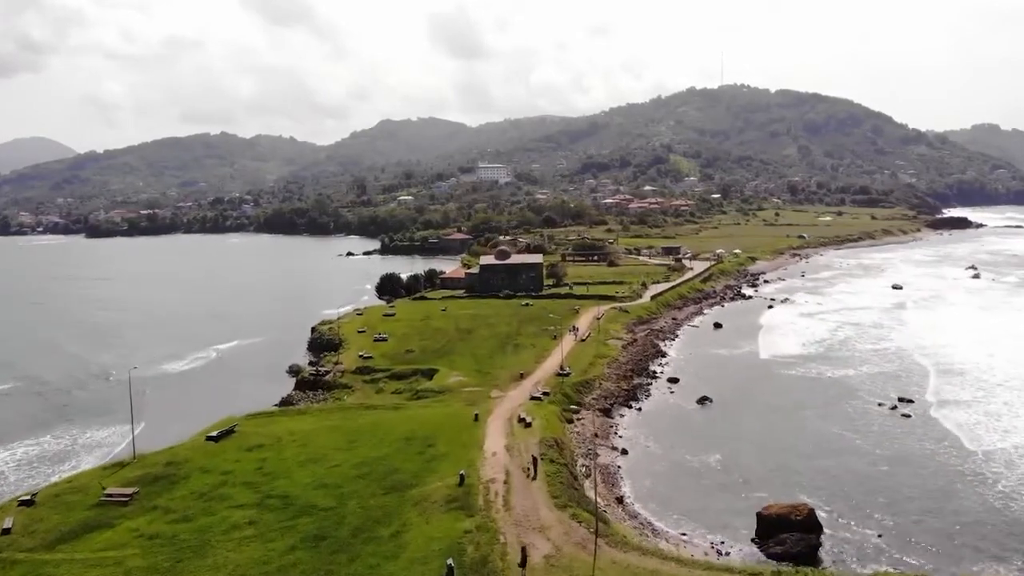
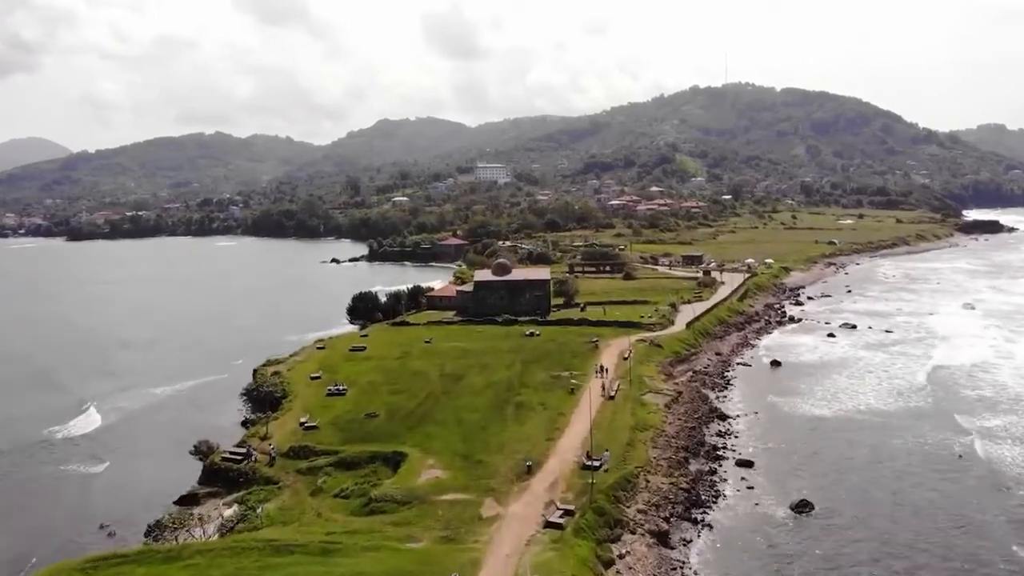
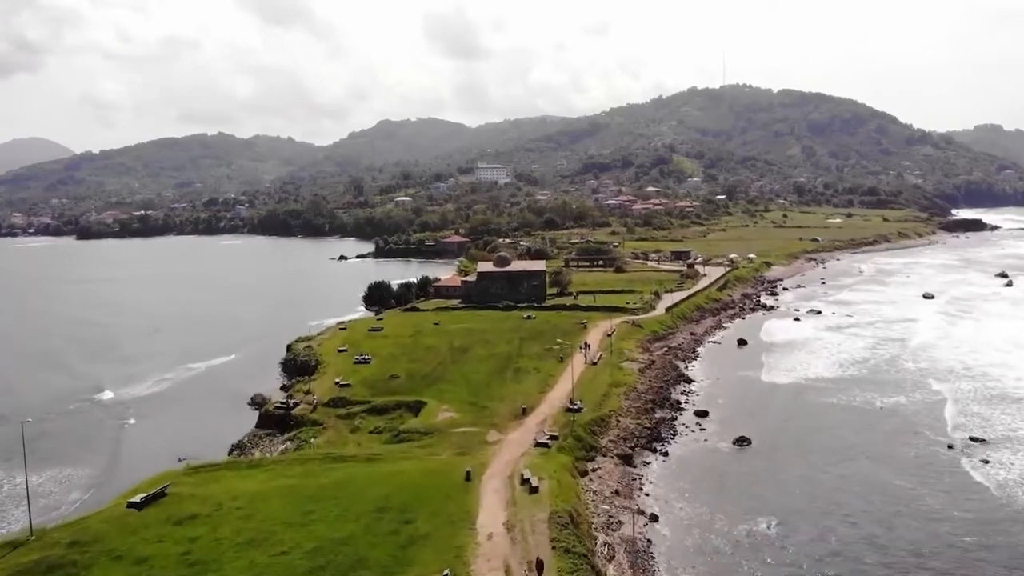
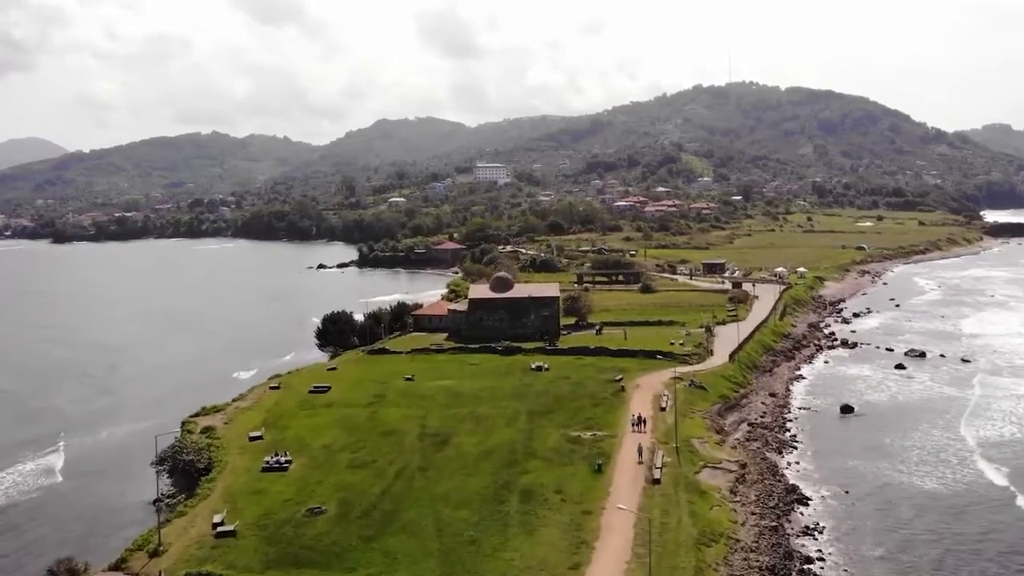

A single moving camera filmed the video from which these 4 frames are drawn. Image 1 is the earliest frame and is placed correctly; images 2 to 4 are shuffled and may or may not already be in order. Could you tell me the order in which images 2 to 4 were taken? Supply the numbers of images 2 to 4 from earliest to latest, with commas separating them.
3, 2, 4
